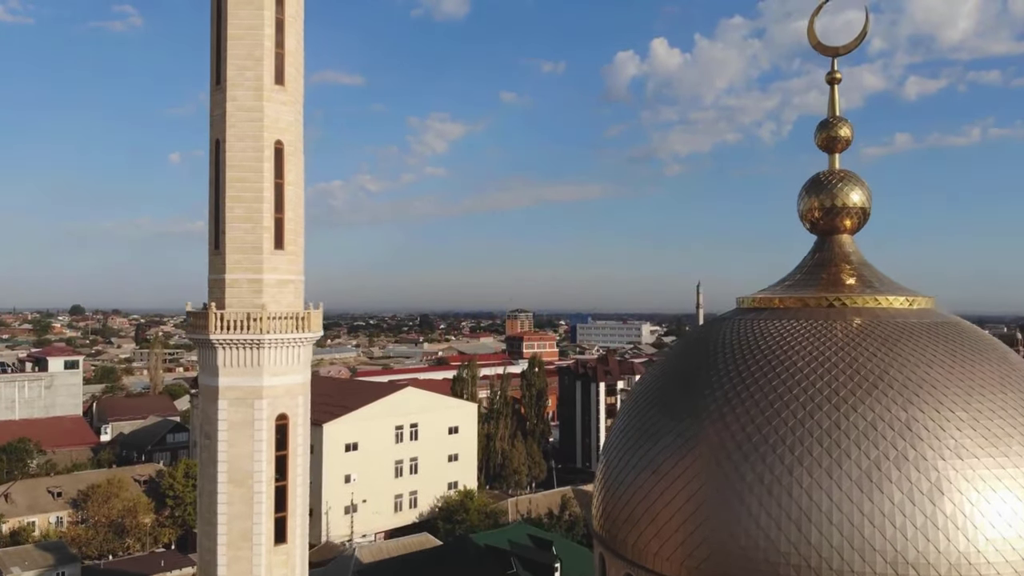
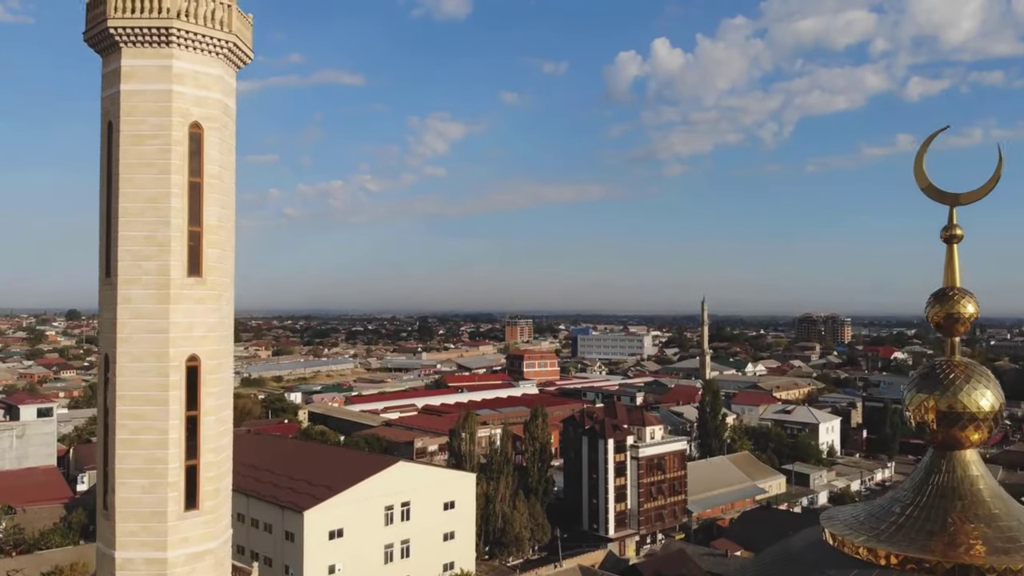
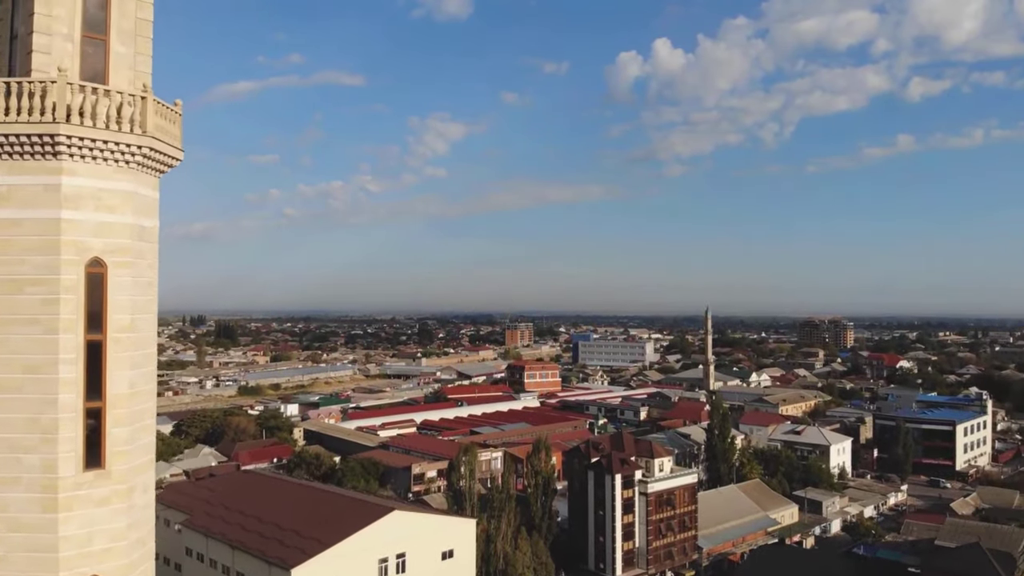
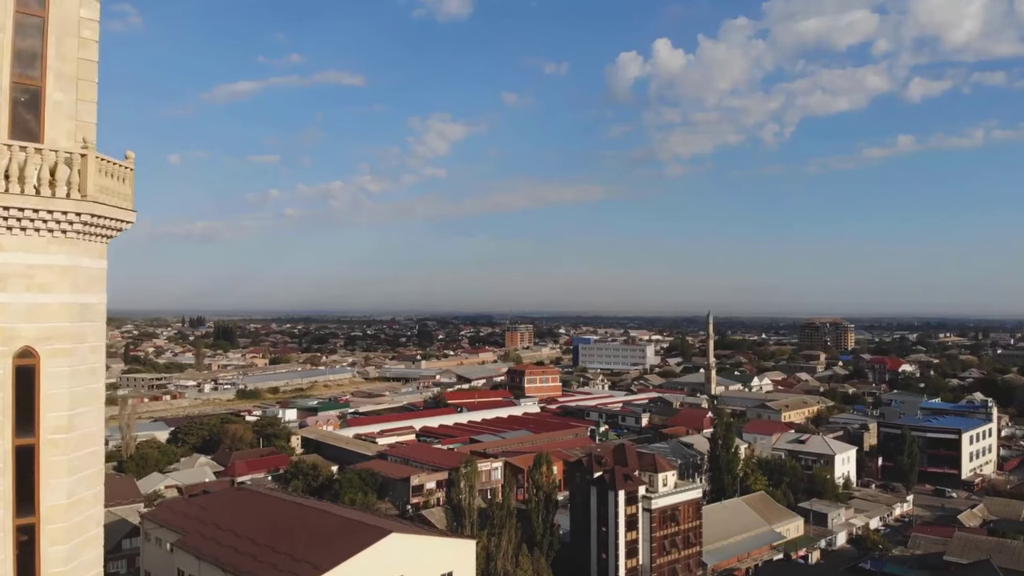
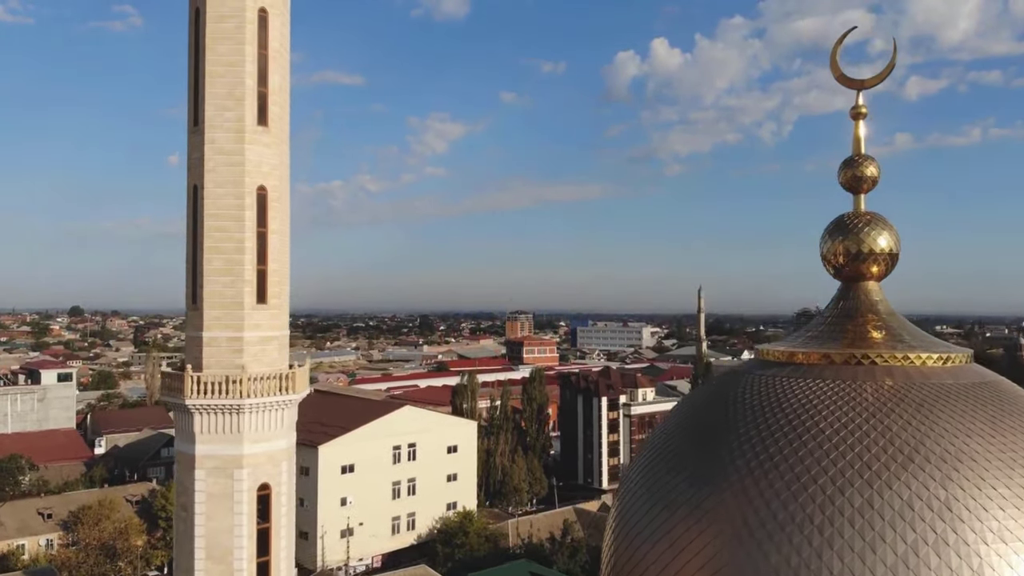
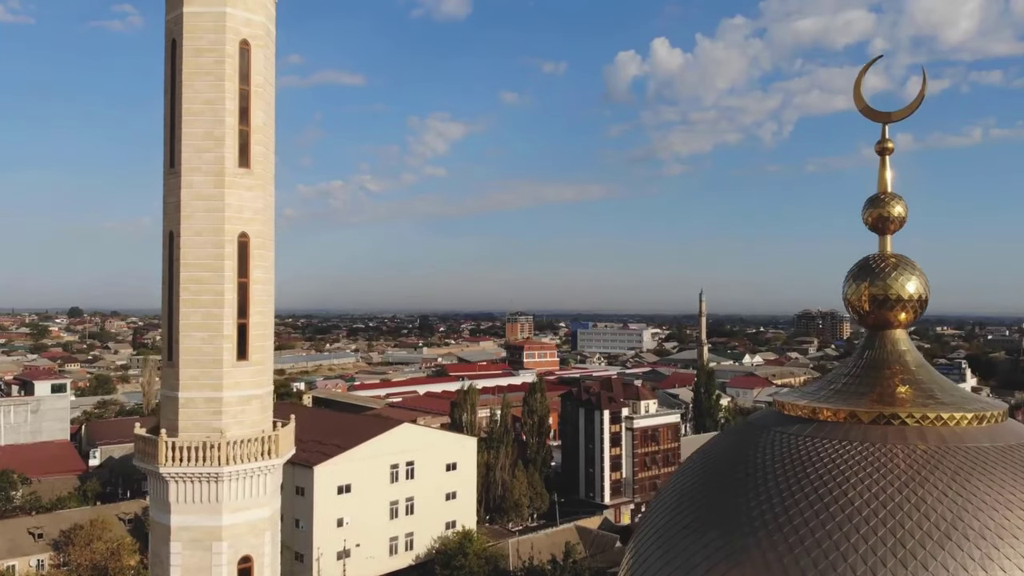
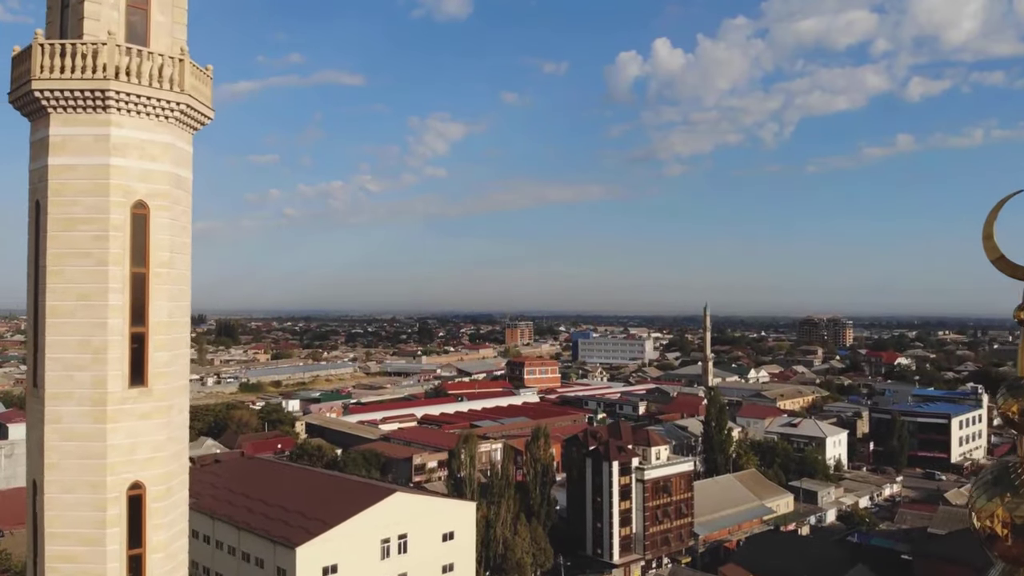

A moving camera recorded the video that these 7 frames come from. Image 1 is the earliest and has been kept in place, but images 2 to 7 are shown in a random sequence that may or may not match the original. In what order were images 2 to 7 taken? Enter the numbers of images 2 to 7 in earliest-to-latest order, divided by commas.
5, 6, 2, 7, 3, 4
